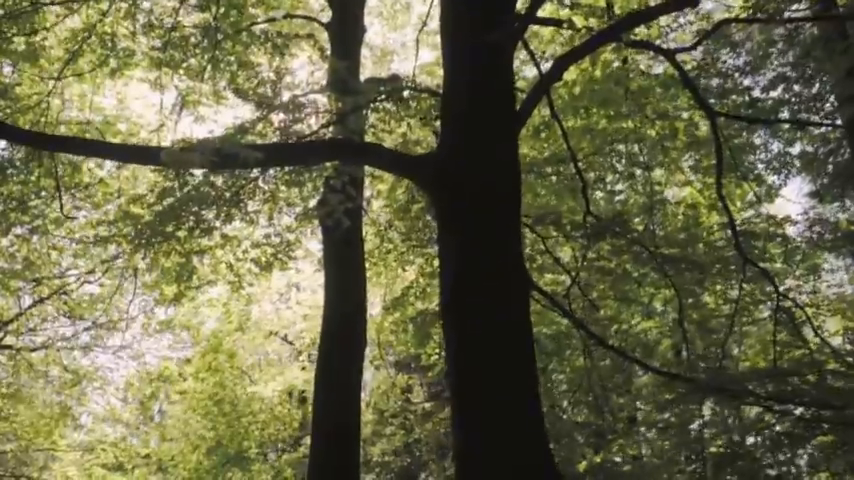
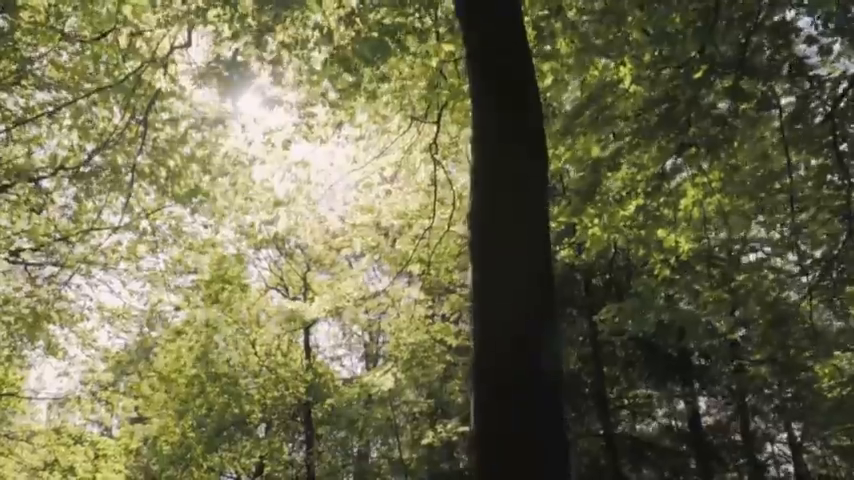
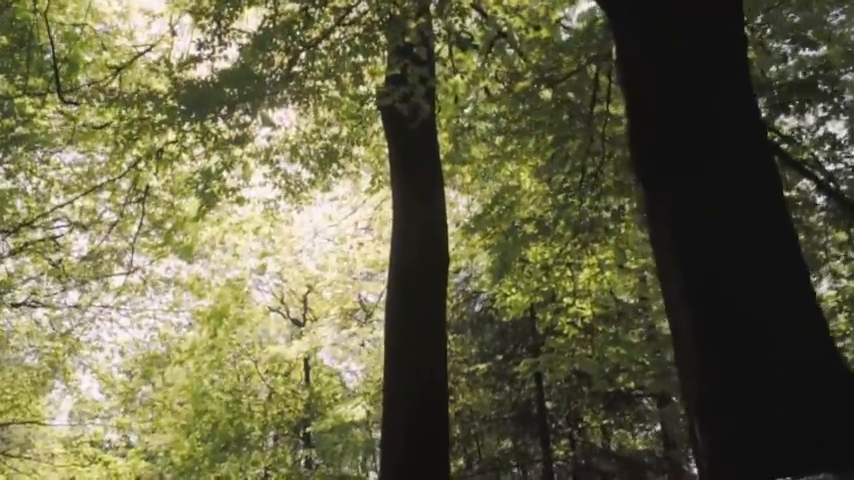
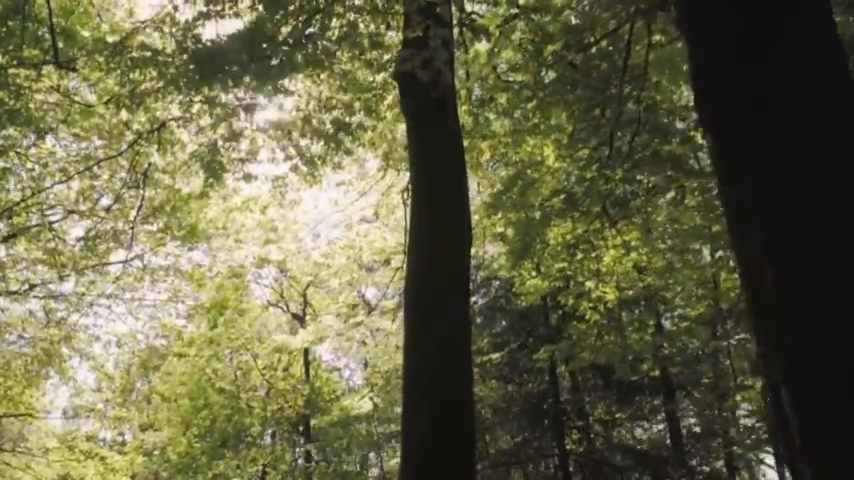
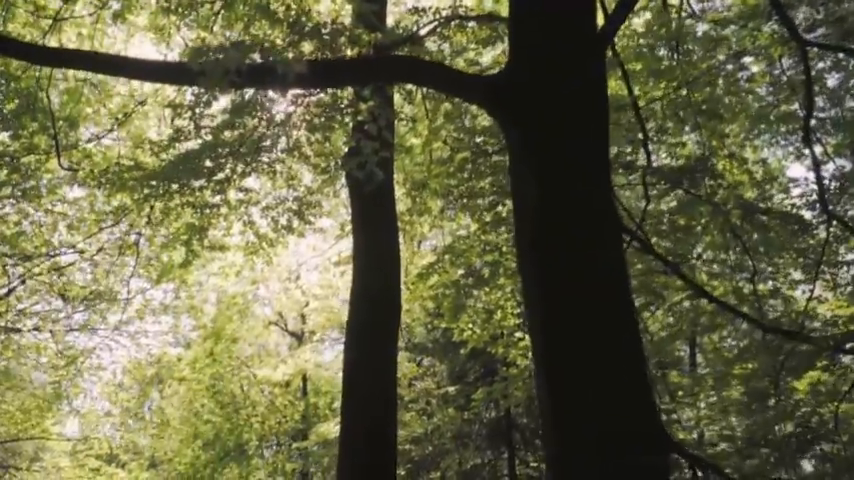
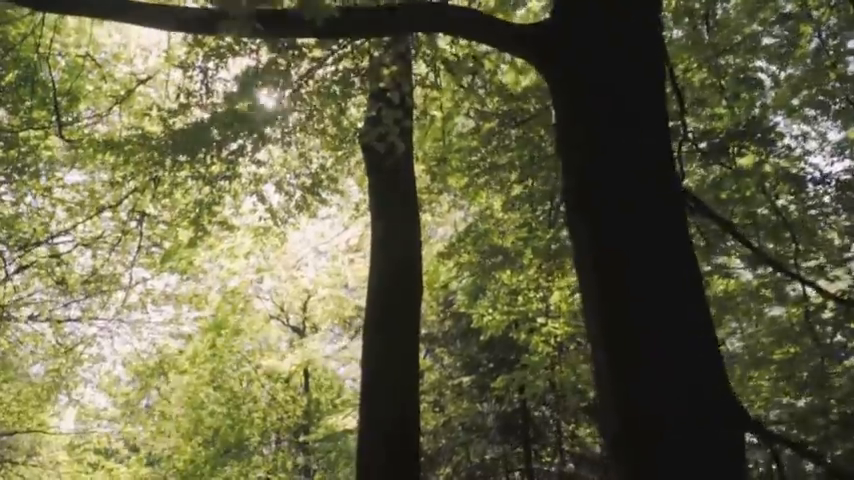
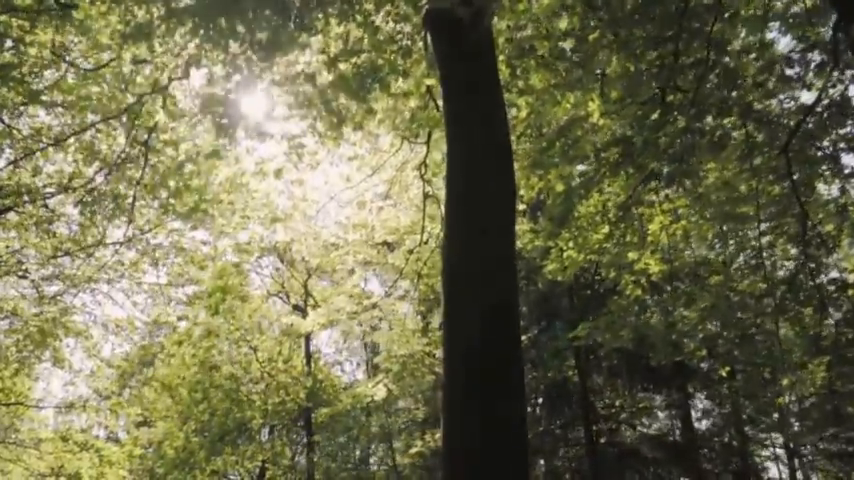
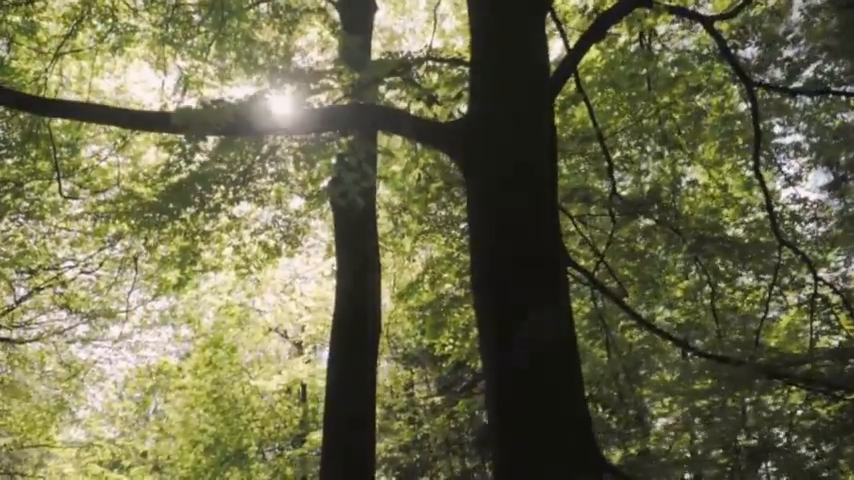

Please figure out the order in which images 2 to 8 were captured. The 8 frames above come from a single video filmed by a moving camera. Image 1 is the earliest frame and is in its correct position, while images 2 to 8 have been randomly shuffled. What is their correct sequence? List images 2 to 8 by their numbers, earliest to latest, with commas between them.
8, 5, 6, 3, 4, 7, 2
